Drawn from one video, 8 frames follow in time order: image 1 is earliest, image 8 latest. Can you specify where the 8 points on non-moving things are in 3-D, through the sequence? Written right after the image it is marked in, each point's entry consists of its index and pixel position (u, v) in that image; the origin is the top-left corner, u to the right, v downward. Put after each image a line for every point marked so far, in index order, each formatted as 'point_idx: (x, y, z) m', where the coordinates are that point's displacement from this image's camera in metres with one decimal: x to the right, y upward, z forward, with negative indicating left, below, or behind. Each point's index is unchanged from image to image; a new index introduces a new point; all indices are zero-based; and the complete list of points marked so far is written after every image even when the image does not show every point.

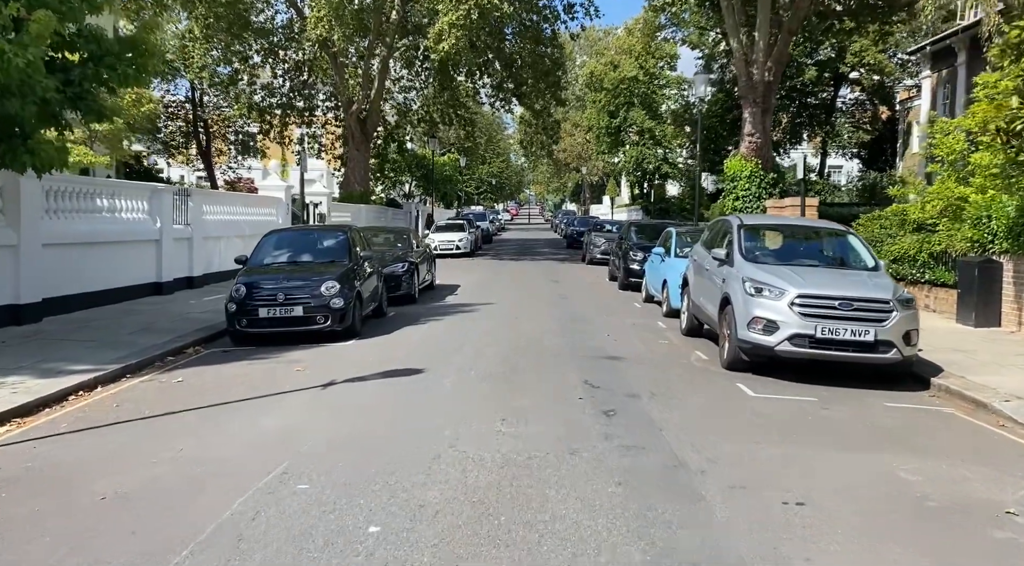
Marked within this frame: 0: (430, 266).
0: (-1.8, +0.4, +19.1) m
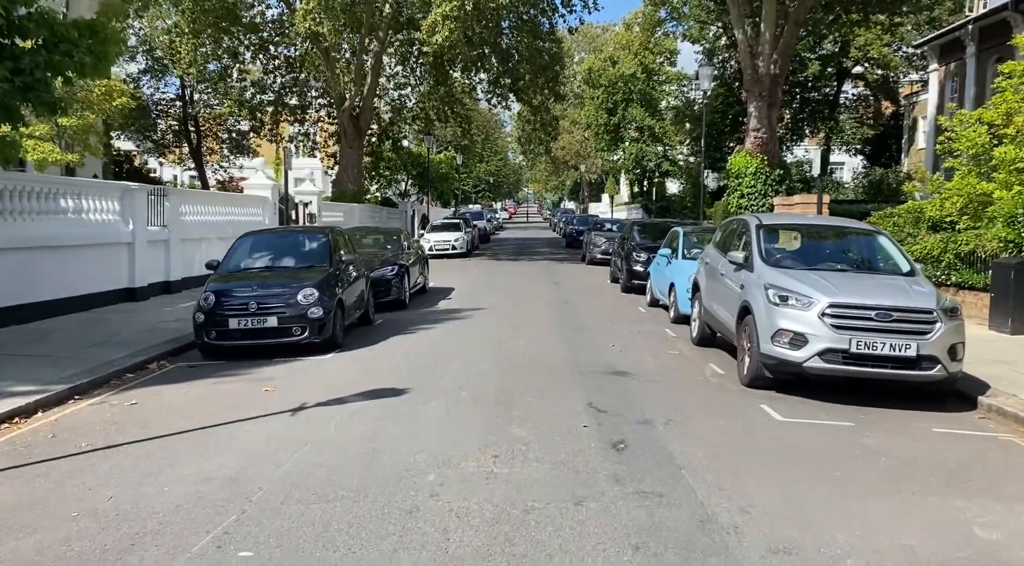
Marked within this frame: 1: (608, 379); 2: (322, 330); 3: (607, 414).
0: (-1.9, +0.3, +18.1) m
1: (+1.0, -1.0, +8.5) m
2: (-2.3, -0.6, +10.1) m
3: (+0.8, -1.1, +6.8) m
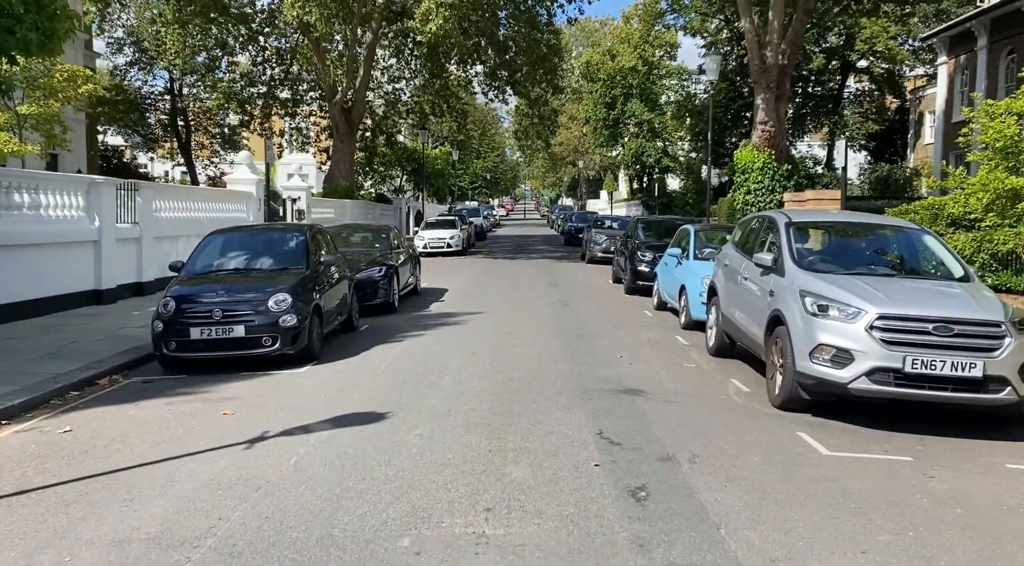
0: (-2.0, +0.3, +17.0) m
1: (+0.9, -1.0, +7.4) m
2: (-2.3, -0.6, +9.0) m
3: (+0.7, -1.1, +5.8) m
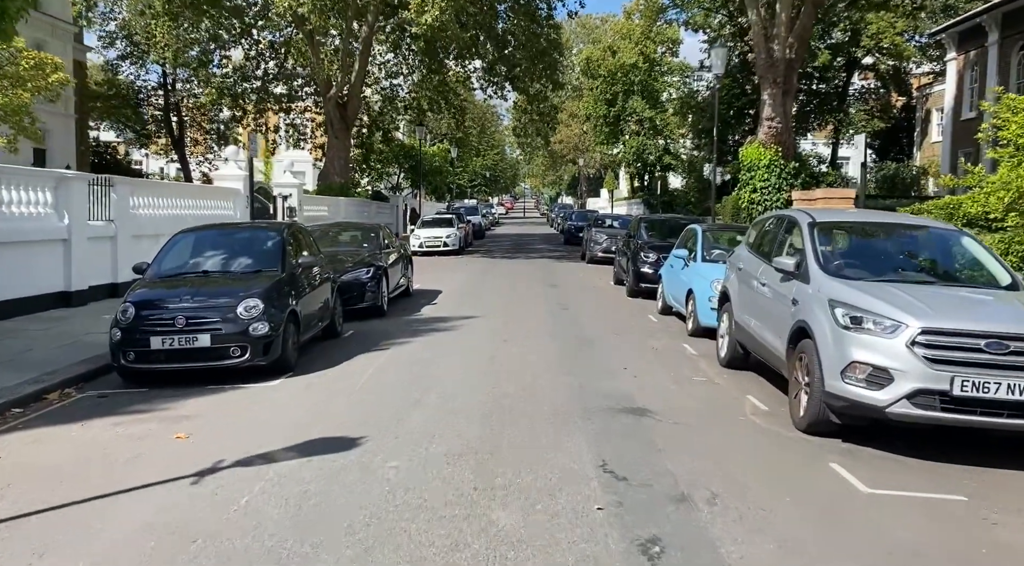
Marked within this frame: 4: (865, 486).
0: (-2.0, +0.3, +16.2) m
1: (+0.9, -1.1, +6.6) m
2: (-2.4, -0.7, +8.2) m
3: (+0.7, -1.2, +5.0) m
4: (+2.2, -1.2, +5.2) m
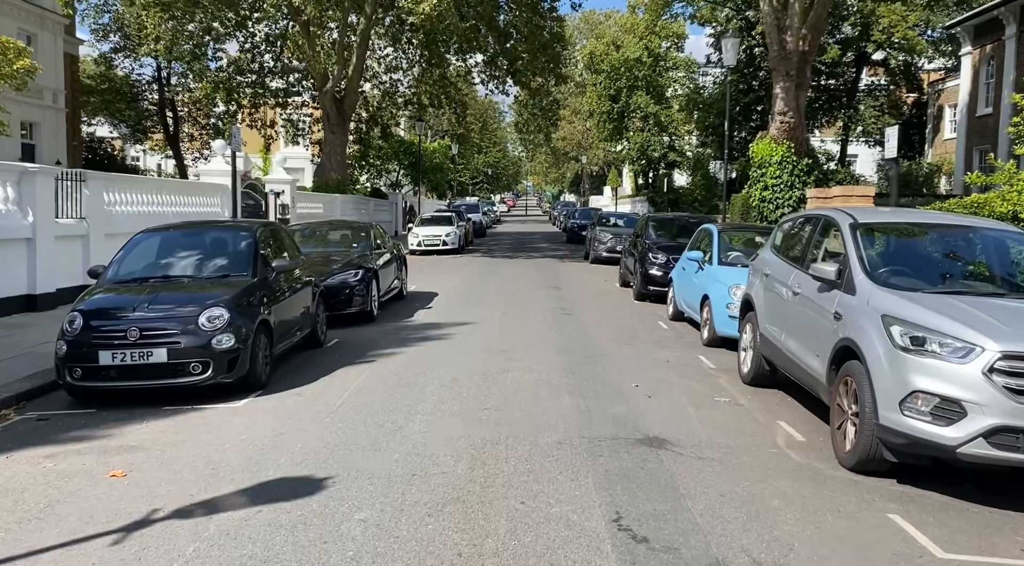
0: (-2.0, +0.2, +15.3) m
1: (+0.8, -1.1, +5.7) m
2: (-2.4, -0.7, +7.3) m
3: (+0.6, -1.3, +4.0) m
4: (+2.1, -1.3, +4.3) m
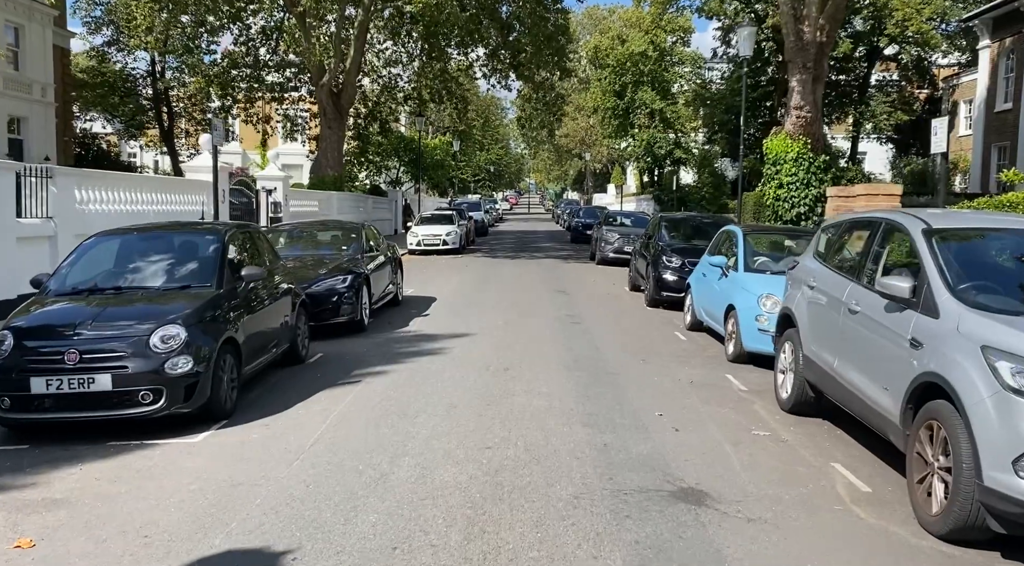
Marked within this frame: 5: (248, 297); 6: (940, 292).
0: (-2.0, +0.2, +14.2) m
1: (+0.9, -1.3, +4.6) m
2: (-2.4, -0.8, +6.3) m
3: (+0.7, -1.4, +3.0) m
4: (+2.2, -1.4, +3.2) m
5: (-2.4, -0.1, +7.7) m
6: (+2.5, 0.0, +5.0) m
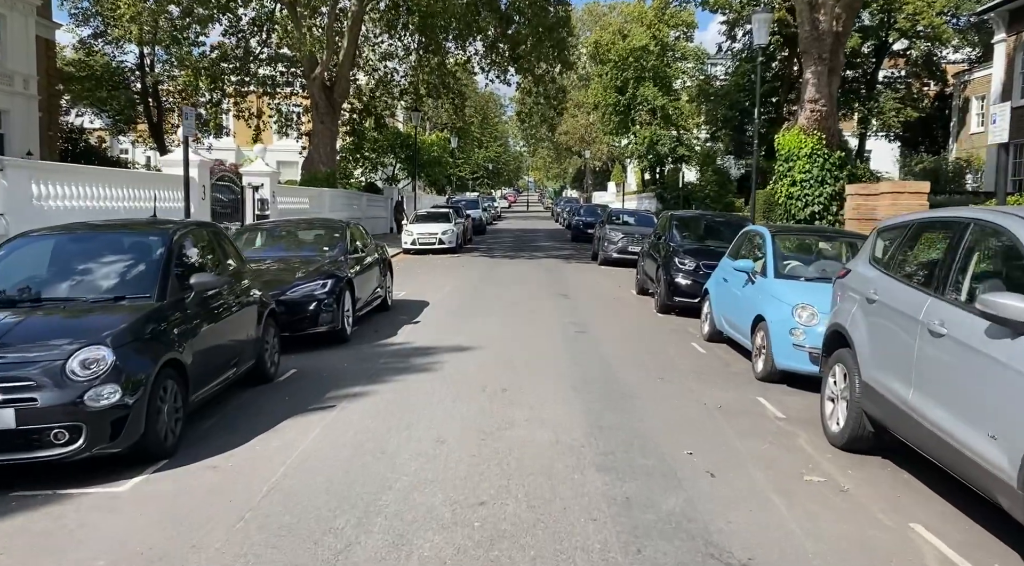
0: (-2.0, +0.1, +13.1) m
1: (+0.9, -1.3, +3.5) m
2: (-2.4, -0.9, +5.1) m
3: (+0.7, -1.5, +1.8) m
4: (+2.2, -1.5, +2.1) m
5: (-2.4, -0.2, +6.5) m
6: (+2.5, -0.1, +3.9) m
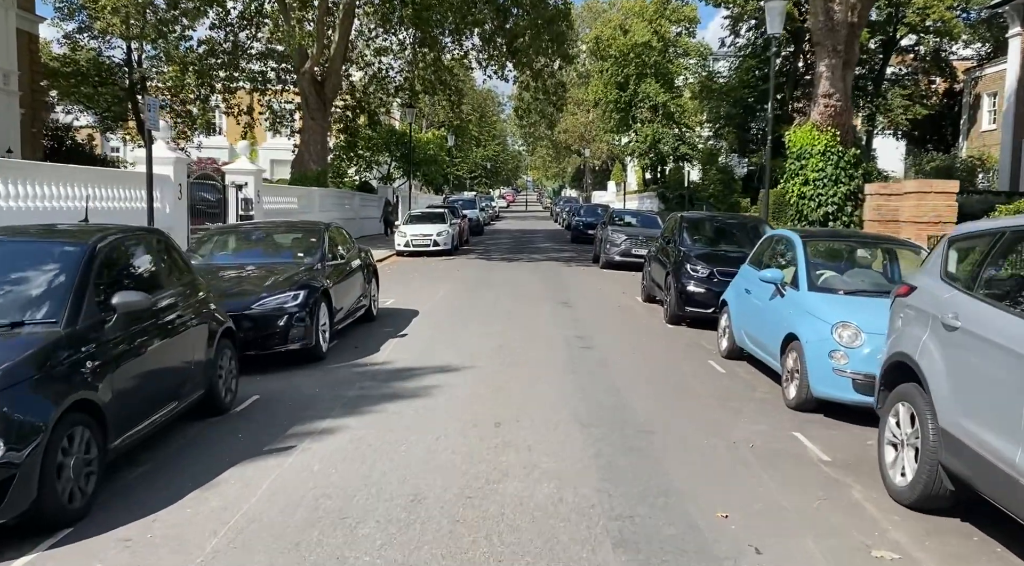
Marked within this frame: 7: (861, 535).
0: (-2.1, 0.0, +12.0) m
1: (+0.8, -1.5, +2.4) m
2: (-2.4, -1.0, +4.0) m
3: (+0.6, -1.6, +0.7) m
4: (+2.1, -1.7, +1.0) m
5: (-2.5, -0.3, +5.4) m
6: (+2.5, -0.3, +2.8) m
7: (+1.8, -1.3, +4.4) m
